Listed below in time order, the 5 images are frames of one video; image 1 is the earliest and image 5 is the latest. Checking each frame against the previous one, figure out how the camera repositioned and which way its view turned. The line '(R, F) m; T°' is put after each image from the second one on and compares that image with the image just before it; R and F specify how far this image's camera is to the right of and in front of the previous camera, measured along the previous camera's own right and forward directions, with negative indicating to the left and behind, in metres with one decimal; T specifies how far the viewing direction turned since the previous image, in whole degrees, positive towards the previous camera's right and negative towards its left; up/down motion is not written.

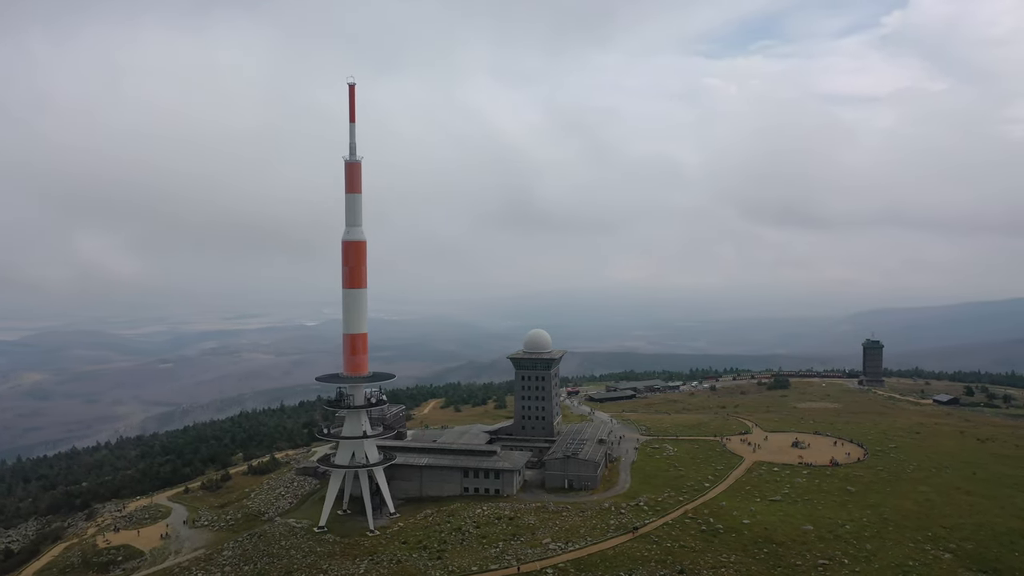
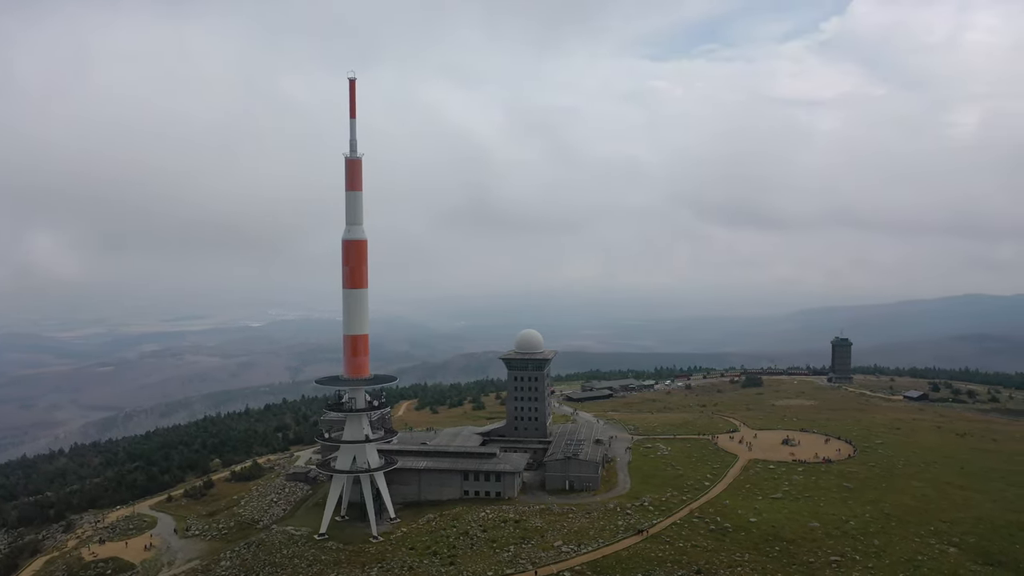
(-2.4, +0.7) m; +3°
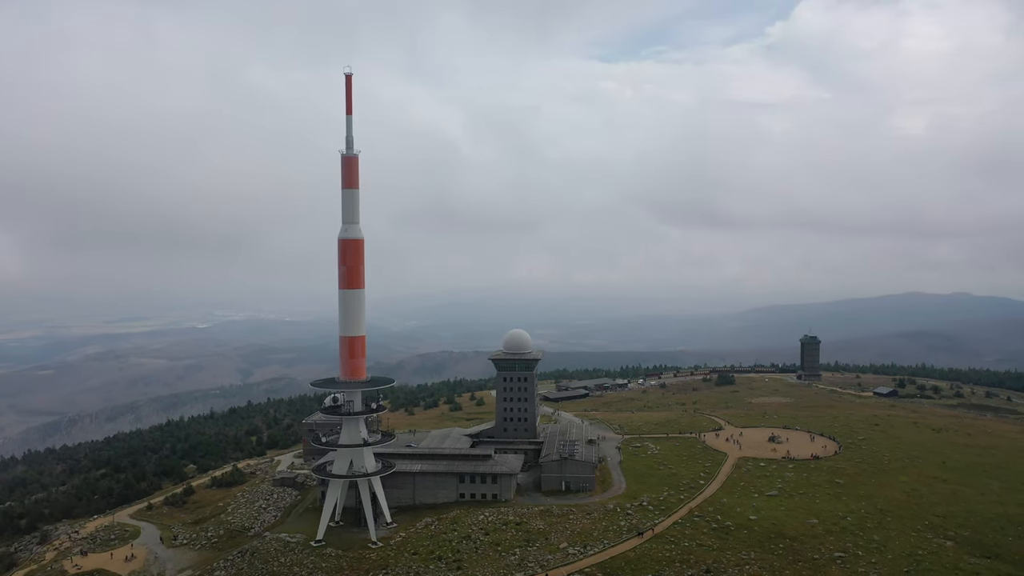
(-2.1, +0.5) m; +3°
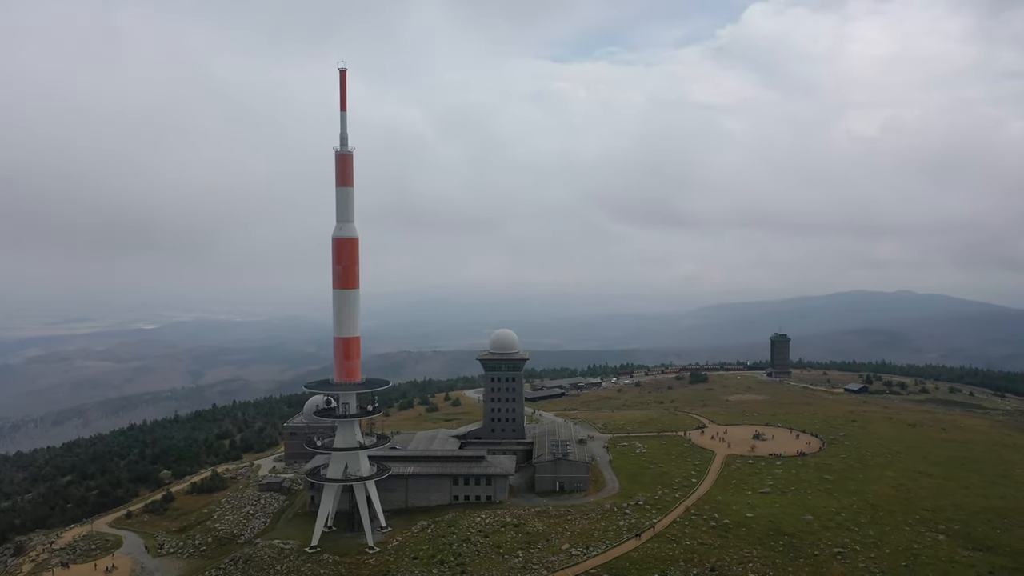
(-1.8, +0.4) m; +3°
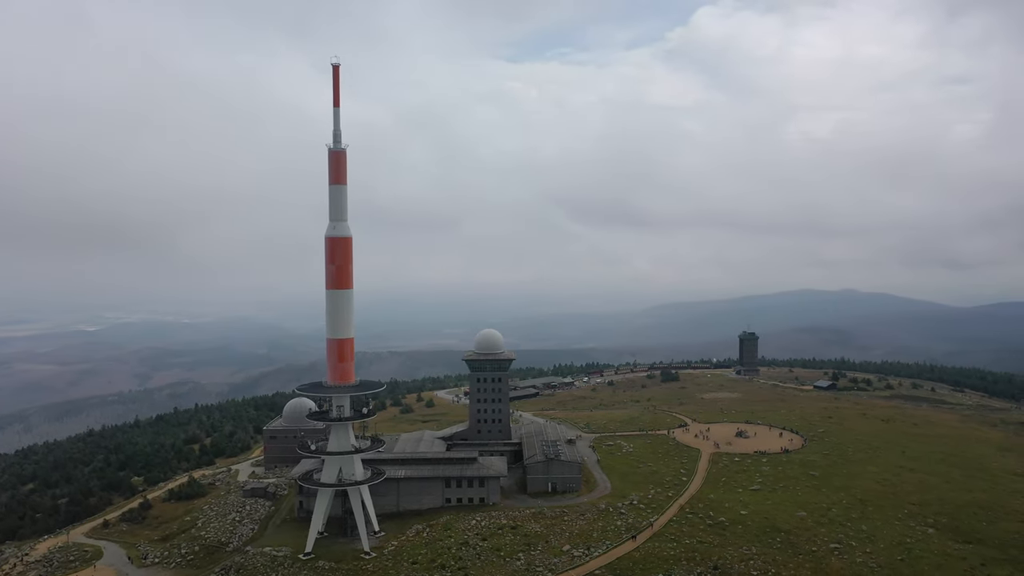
(-1.9, +0.4) m; +3°
